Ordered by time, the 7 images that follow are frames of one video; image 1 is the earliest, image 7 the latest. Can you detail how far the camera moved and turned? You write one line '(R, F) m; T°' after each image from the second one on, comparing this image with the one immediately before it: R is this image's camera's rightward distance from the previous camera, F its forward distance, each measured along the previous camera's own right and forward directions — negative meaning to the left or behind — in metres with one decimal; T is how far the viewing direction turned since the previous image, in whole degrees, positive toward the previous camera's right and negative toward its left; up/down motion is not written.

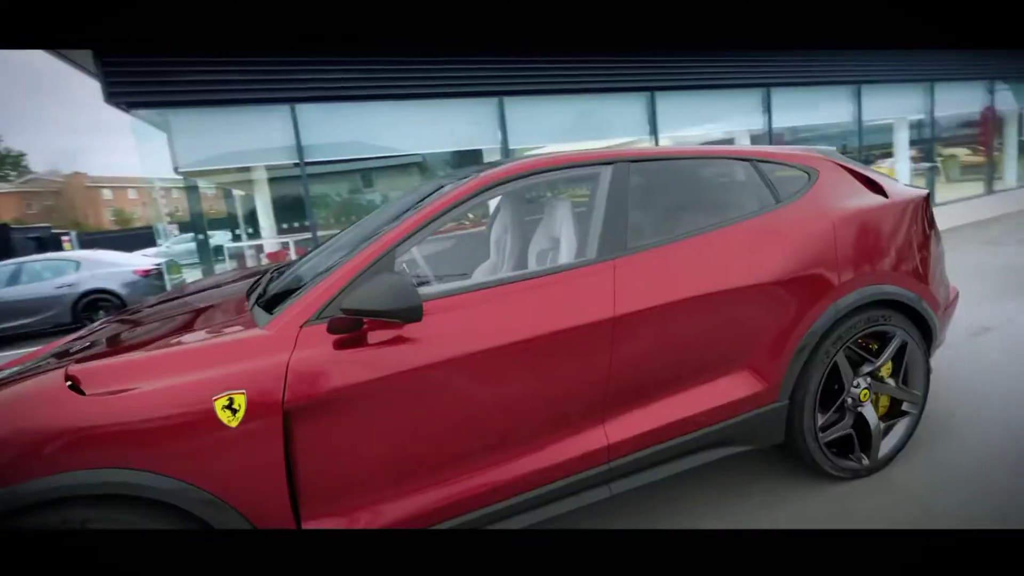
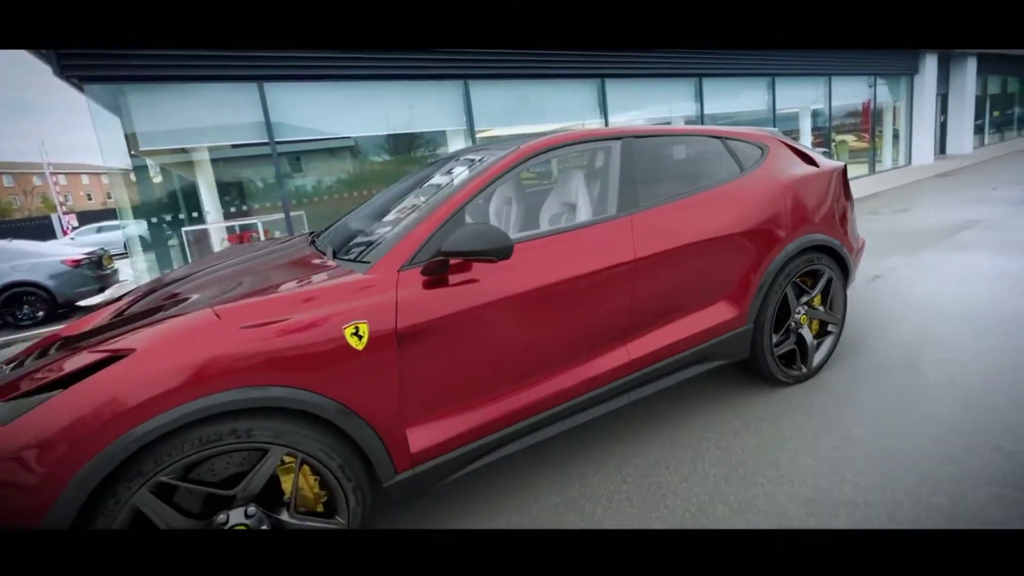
(-0.5, -0.4) m; +8°
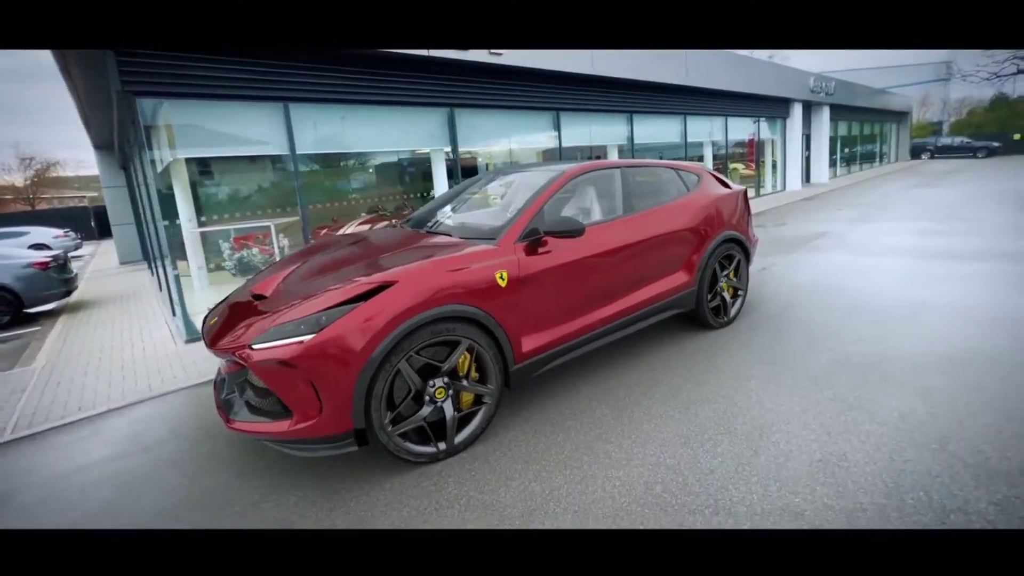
(-1.1, -1.3) m; +10°
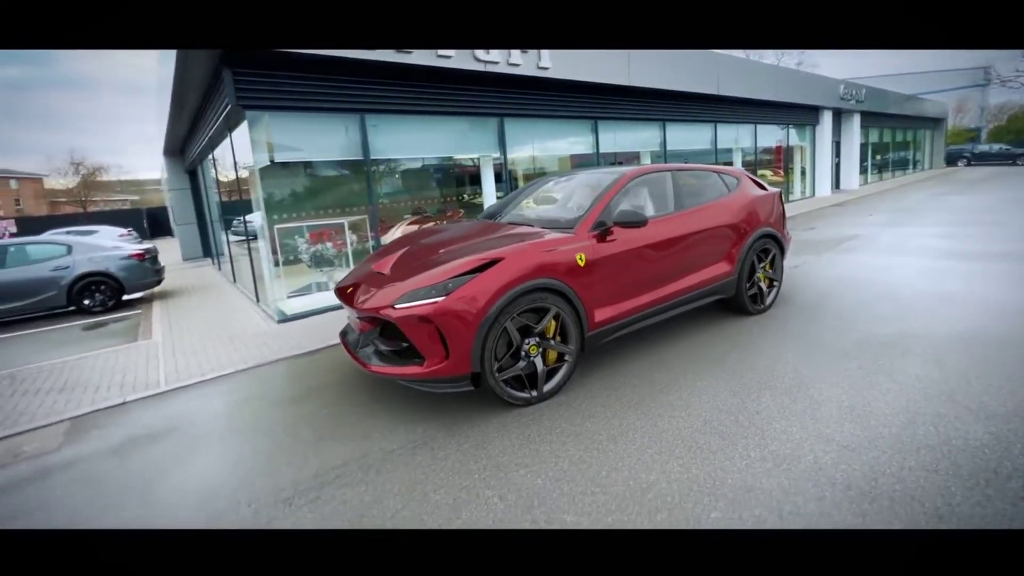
(-0.5, -0.7) m; -3°
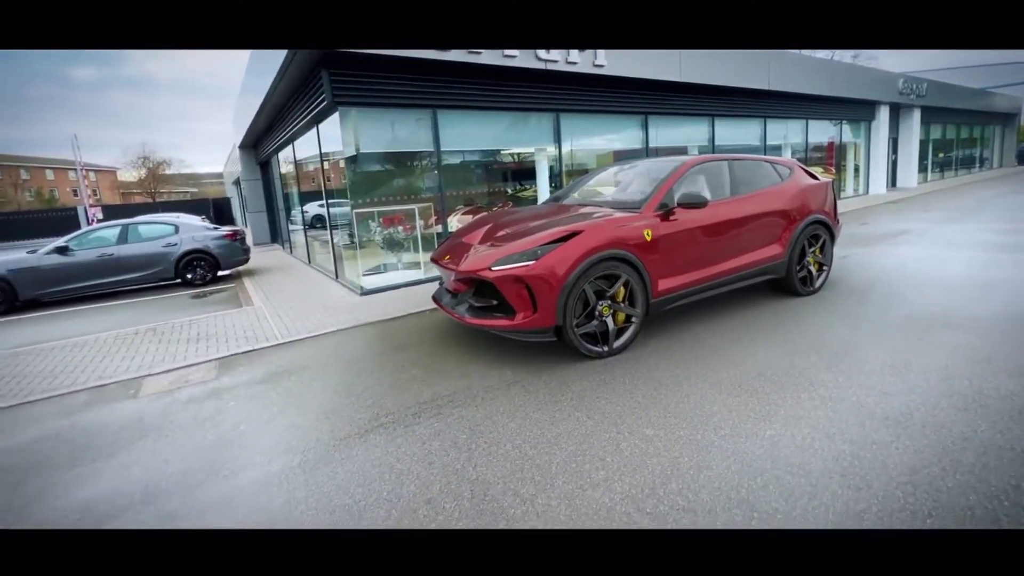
(-0.4, -0.6) m; -4°
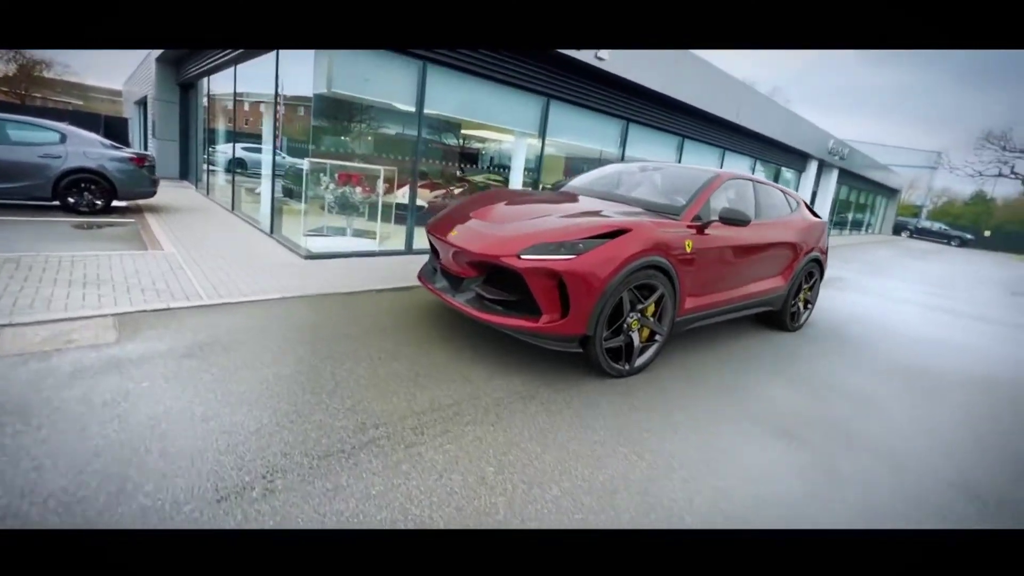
(-0.8, +0.8) m; +10°
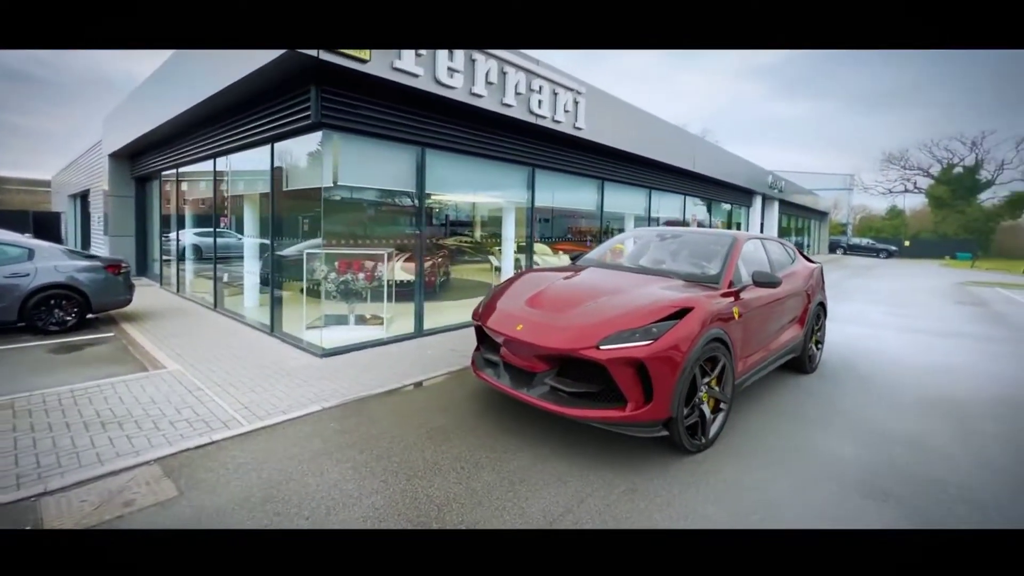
(-0.8, 0.0) m; +6°
